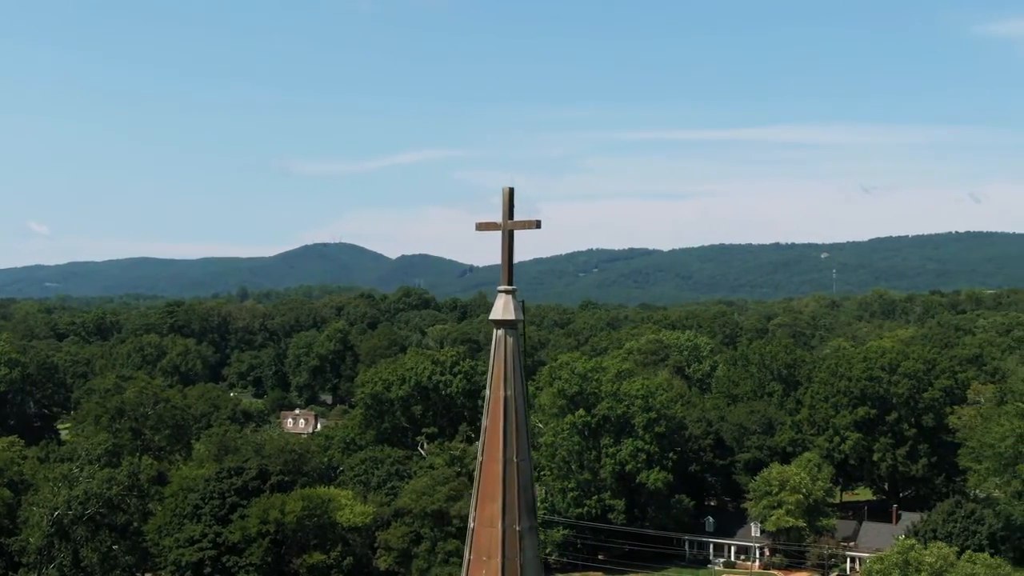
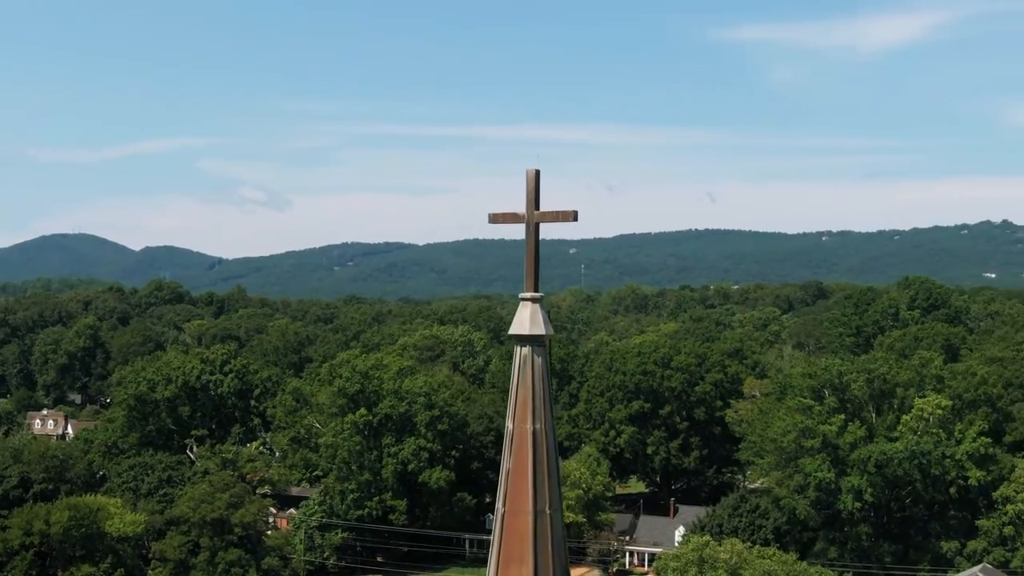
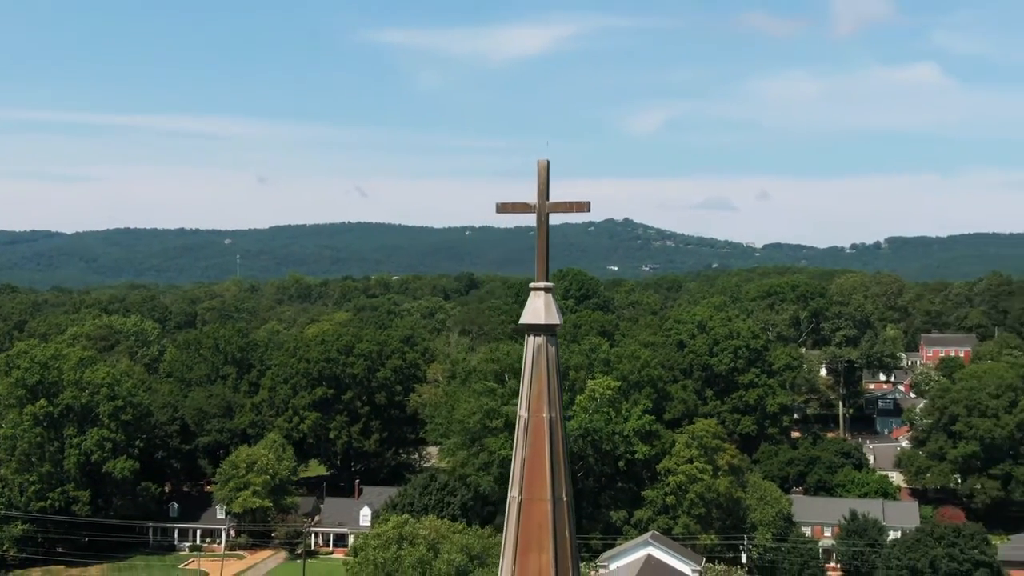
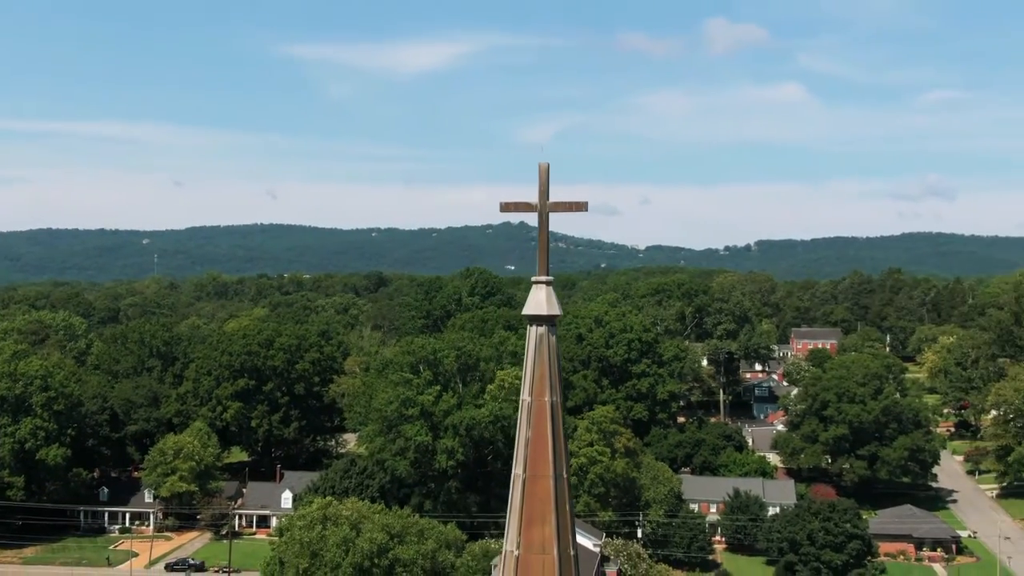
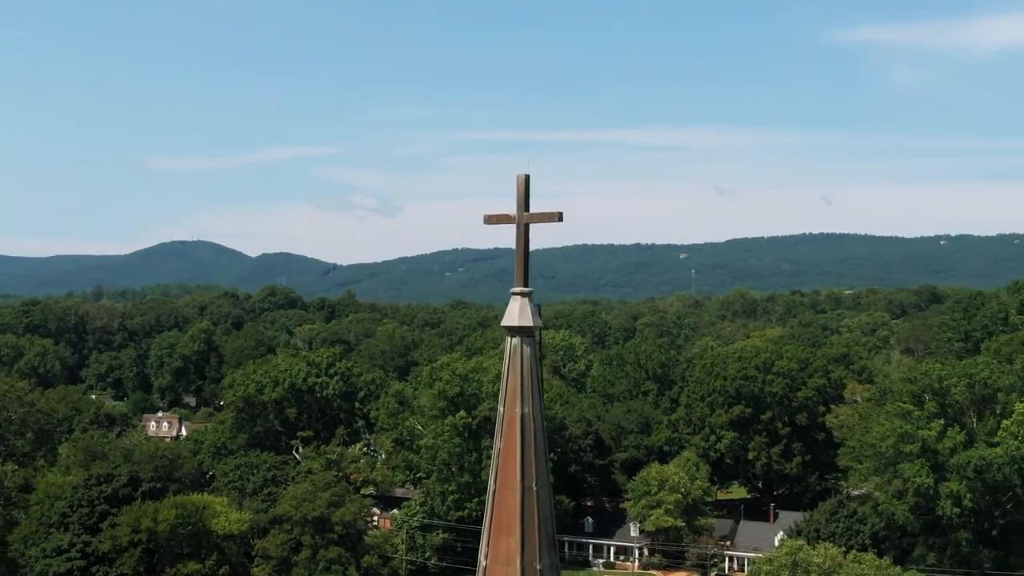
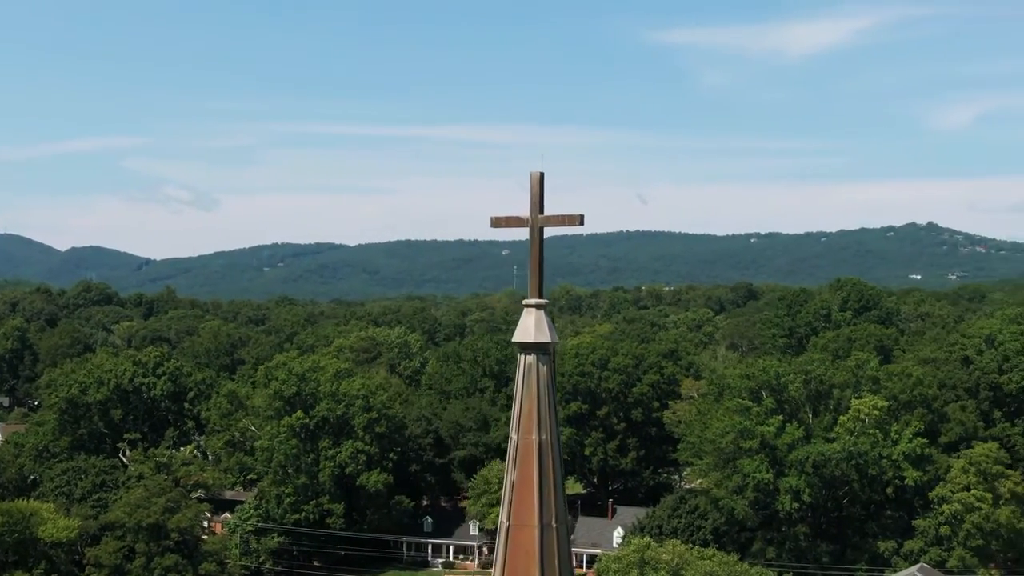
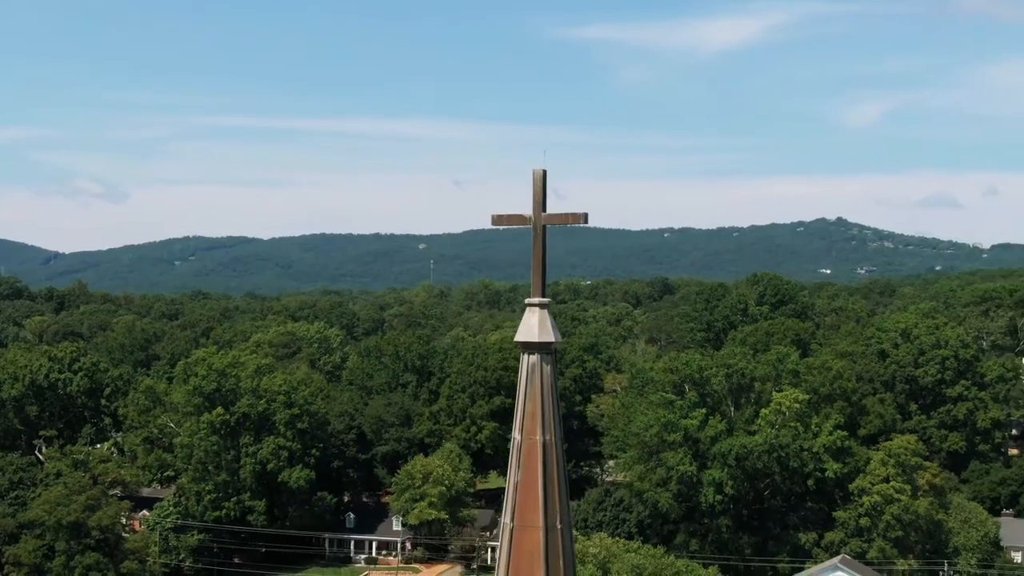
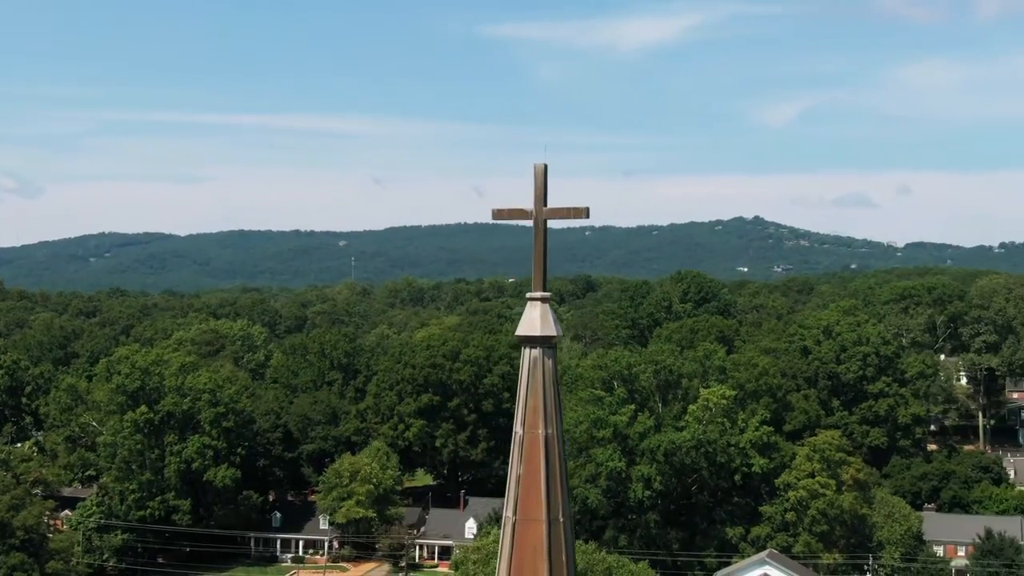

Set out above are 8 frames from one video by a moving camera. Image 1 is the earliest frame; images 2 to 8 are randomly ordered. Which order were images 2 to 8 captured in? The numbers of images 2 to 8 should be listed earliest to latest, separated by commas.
5, 2, 6, 7, 8, 3, 4
